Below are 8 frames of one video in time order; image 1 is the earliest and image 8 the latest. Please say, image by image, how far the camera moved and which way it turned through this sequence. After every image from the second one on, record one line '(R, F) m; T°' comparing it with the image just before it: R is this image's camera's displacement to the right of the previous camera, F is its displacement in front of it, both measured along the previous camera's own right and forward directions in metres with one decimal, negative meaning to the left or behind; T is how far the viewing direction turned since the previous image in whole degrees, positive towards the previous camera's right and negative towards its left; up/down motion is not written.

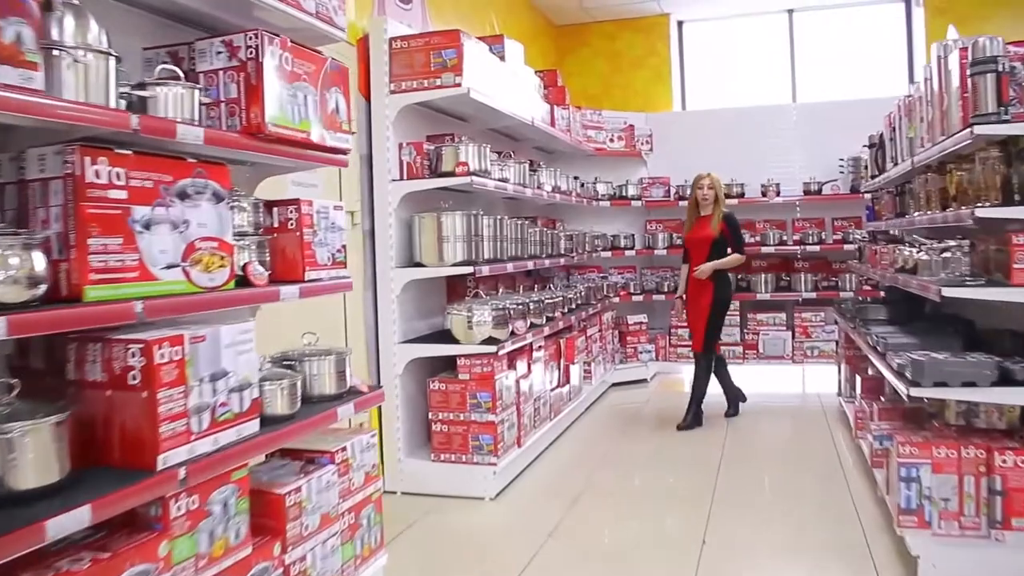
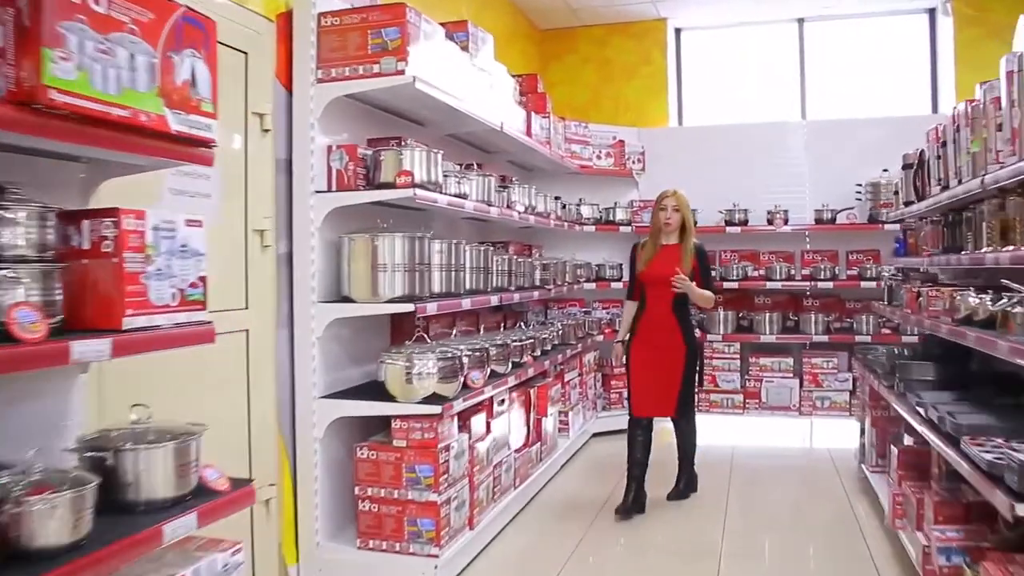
(+0.1, +0.8) m; +1°
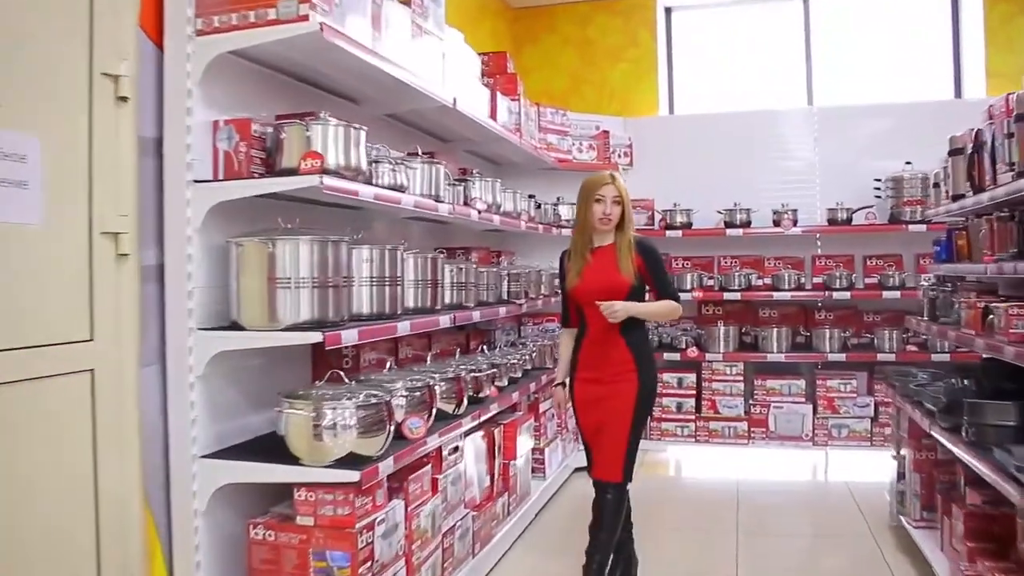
(+0.1, +0.8) m; +1°
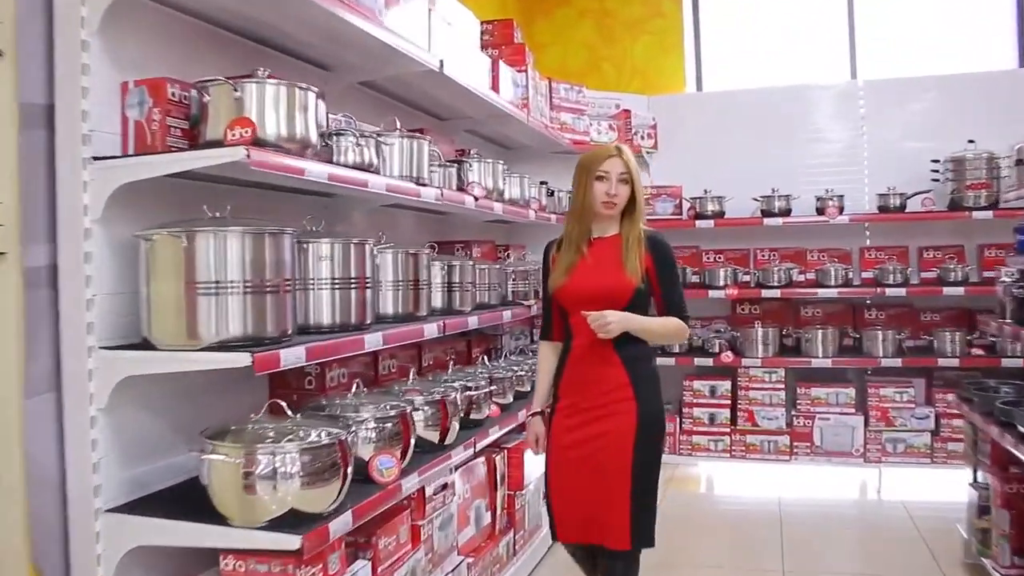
(+0.1, +0.6) m; -2°
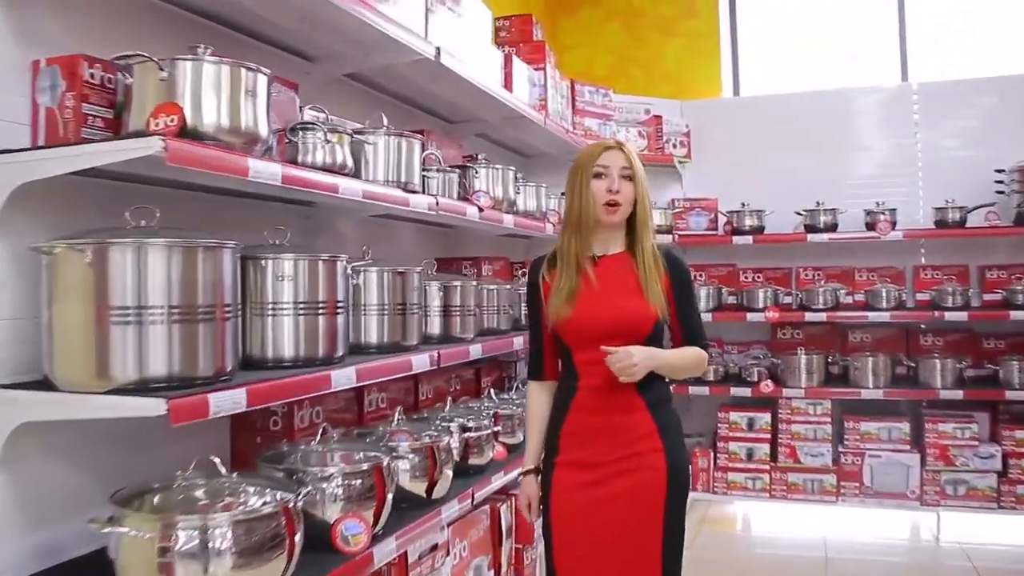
(+0.1, +0.4) m; -2°
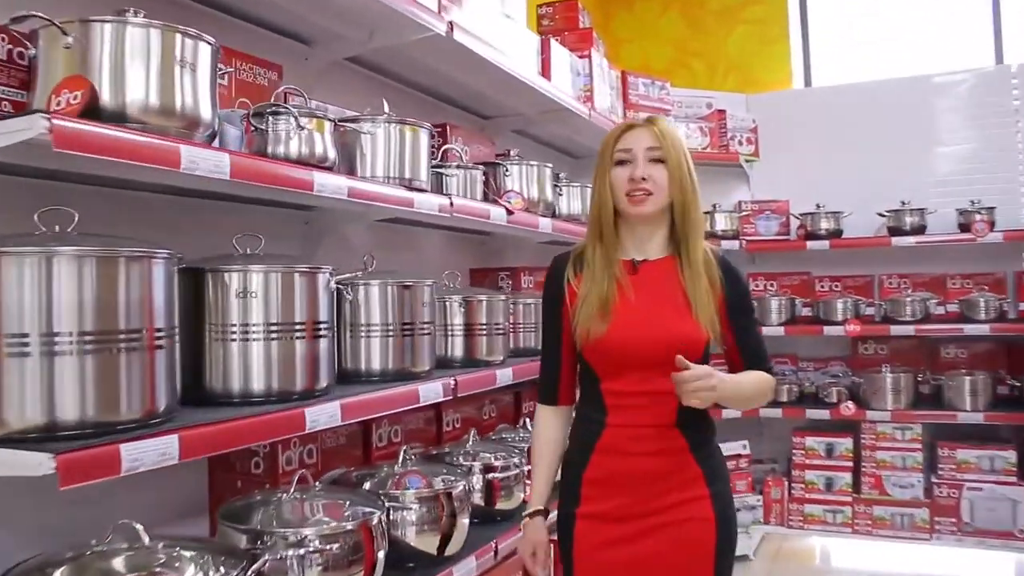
(+0.1, +0.4) m; -4°
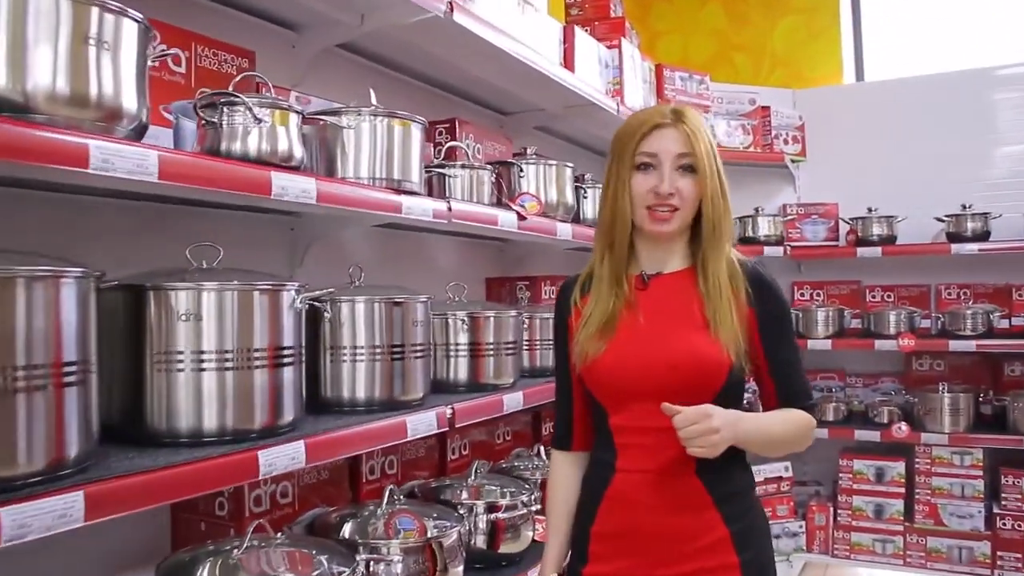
(+0.1, +0.2) m; -3°
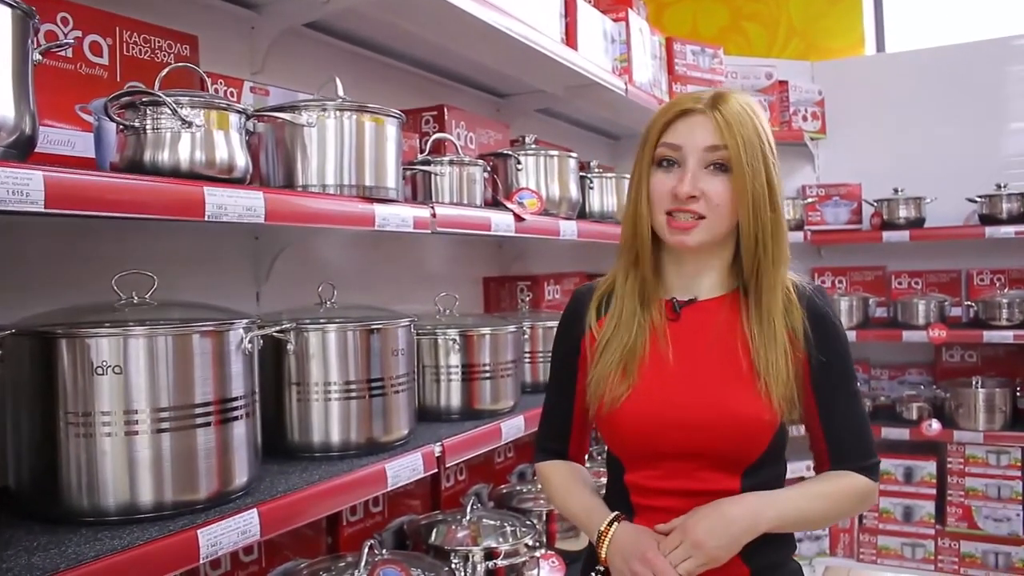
(0.0, +0.2) m; 0°
